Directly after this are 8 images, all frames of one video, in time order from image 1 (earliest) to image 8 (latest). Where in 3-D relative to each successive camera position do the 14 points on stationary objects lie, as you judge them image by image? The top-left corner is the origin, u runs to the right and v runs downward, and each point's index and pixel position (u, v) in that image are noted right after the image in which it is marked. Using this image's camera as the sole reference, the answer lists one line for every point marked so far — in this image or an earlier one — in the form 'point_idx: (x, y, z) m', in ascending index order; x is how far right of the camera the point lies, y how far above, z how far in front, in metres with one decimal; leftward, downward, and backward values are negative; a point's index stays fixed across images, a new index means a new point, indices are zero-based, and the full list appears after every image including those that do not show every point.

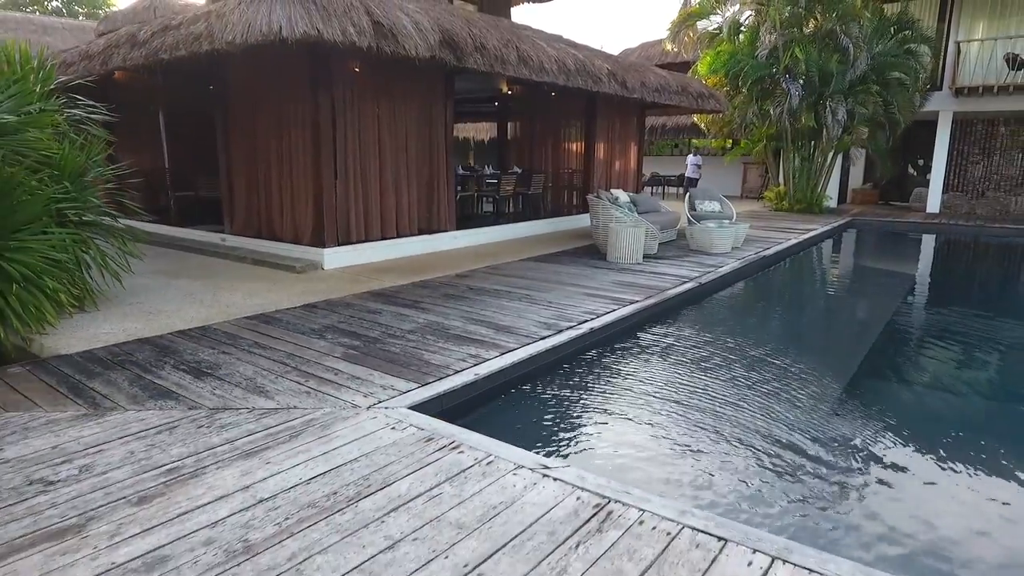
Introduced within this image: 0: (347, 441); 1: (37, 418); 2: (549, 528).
0: (-0.4, -0.4, +2.2) m
1: (-1.3, -0.4, +2.4) m
2: (+0.1, -0.5, +1.7) m
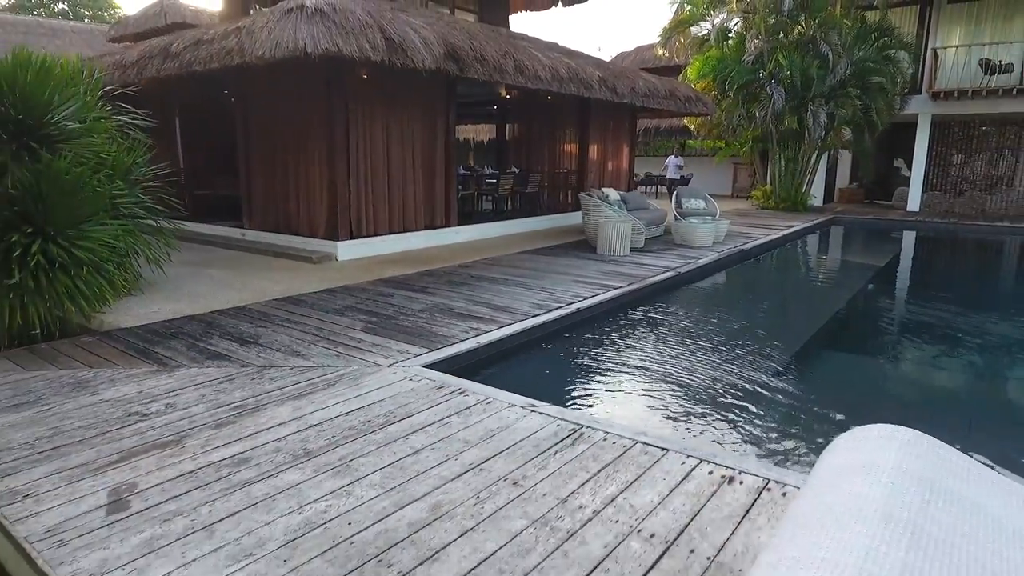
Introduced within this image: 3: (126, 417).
0: (-0.4, -0.3, +2.8) m
1: (-1.3, -0.3, +3.0) m
2: (+0.1, -0.4, +2.3) m
3: (-1.1, -0.4, +2.5) m
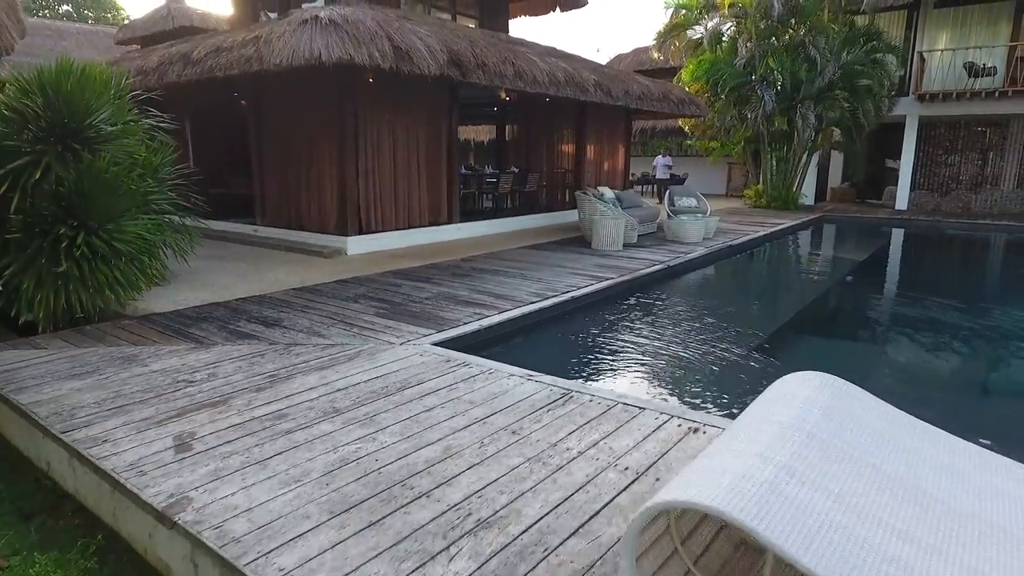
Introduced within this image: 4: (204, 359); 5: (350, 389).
0: (-0.4, -0.3, +3.2) m
1: (-1.3, -0.2, +3.4) m
2: (0.0, -0.3, +2.6) m
3: (-1.1, -0.3, +2.9) m
4: (-1.1, -0.2, +3.2) m
5: (-0.5, -0.3, +2.8) m
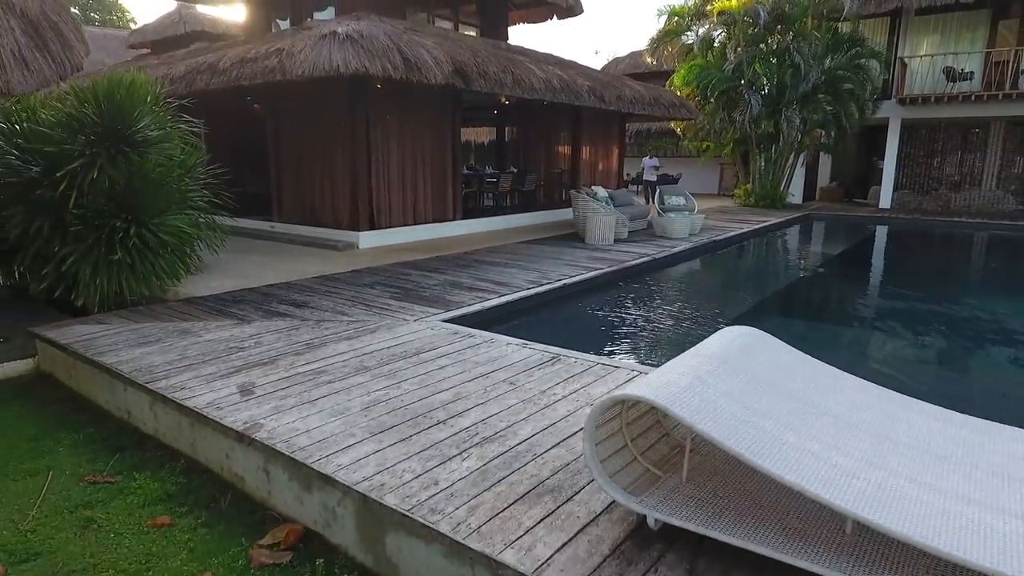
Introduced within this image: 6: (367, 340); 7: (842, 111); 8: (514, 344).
0: (-0.4, -0.2, +3.7) m
1: (-1.3, -0.2, +3.9) m
2: (0.0, -0.3, +3.2) m
3: (-1.1, -0.2, +3.4) m
4: (-1.1, -0.2, +3.7) m
5: (-0.5, -0.2, +3.3) m
6: (-0.6, -0.2, +3.6) m
7: (+4.4, +2.4, +12.1) m
8: (0.0, -0.2, +3.5) m
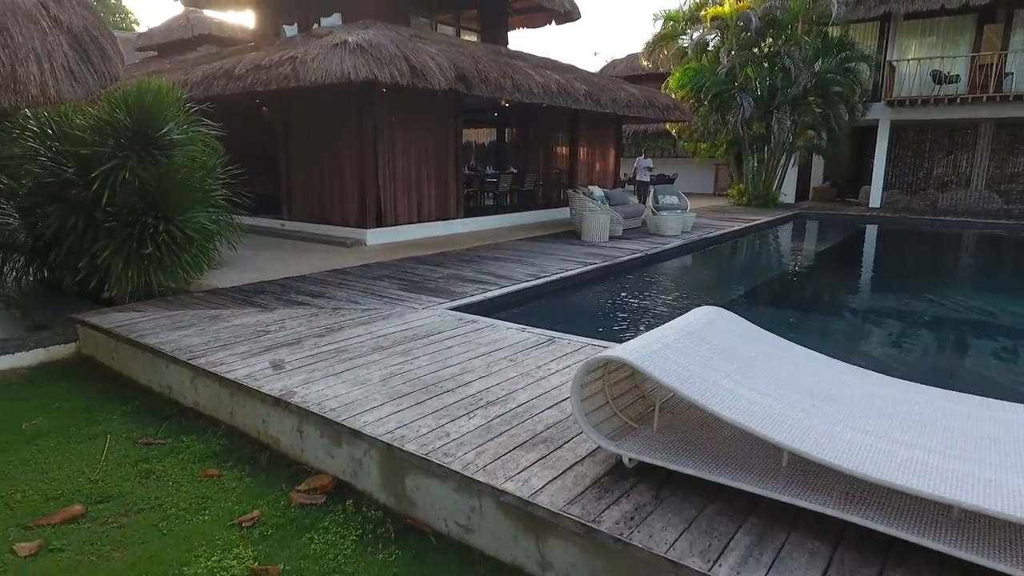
0: (-0.4, -0.1, +4.1) m
1: (-1.3, -0.1, +4.3) m
2: (0.0, -0.2, +3.6) m
3: (-1.1, -0.2, +3.8) m
4: (-1.1, -0.1, +4.1) m
5: (-0.5, -0.2, +3.7) m
6: (-0.6, -0.2, +3.9) m
7: (+4.4, +2.4, +12.4) m
8: (0.0, -0.2, +3.9) m
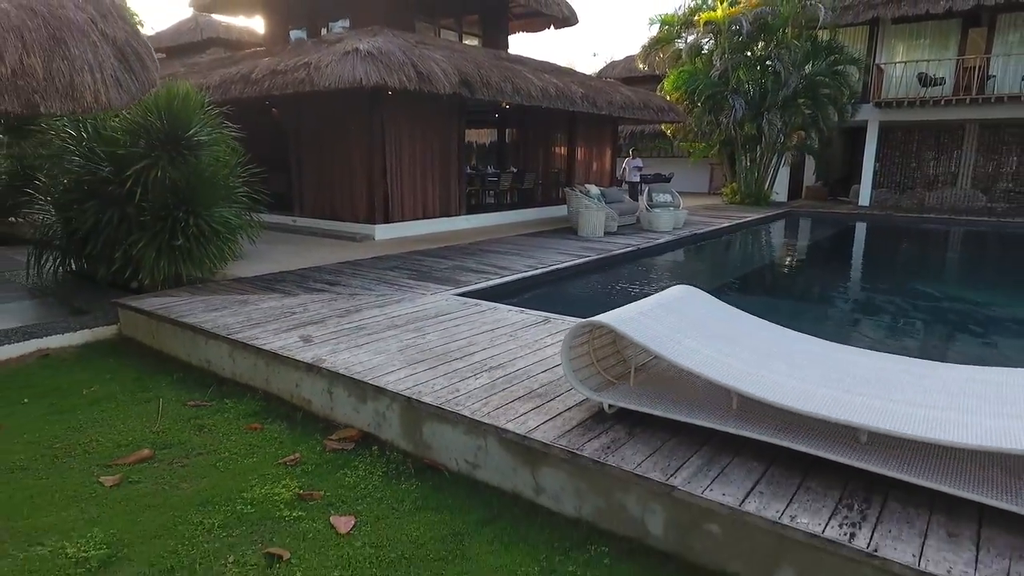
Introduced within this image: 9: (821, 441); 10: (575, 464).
0: (-0.4, -0.1, +4.5) m
1: (-1.3, 0.0, +4.7) m
2: (0.0, -0.2, +4.0) m
3: (-1.1, -0.1, +4.2) m
4: (-1.1, -0.1, +4.6) m
5: (-0.5, -0.1, +4.1) m
6: (-0.6, -0.1, +4.4) m
7: (+4.4, +2.5, +12.9) m
8: (0.0, -0.1, +4.3) m
9: (+0.7, -0.4, +2.1) m
10: (+0.2, -0.4, +2.2) m
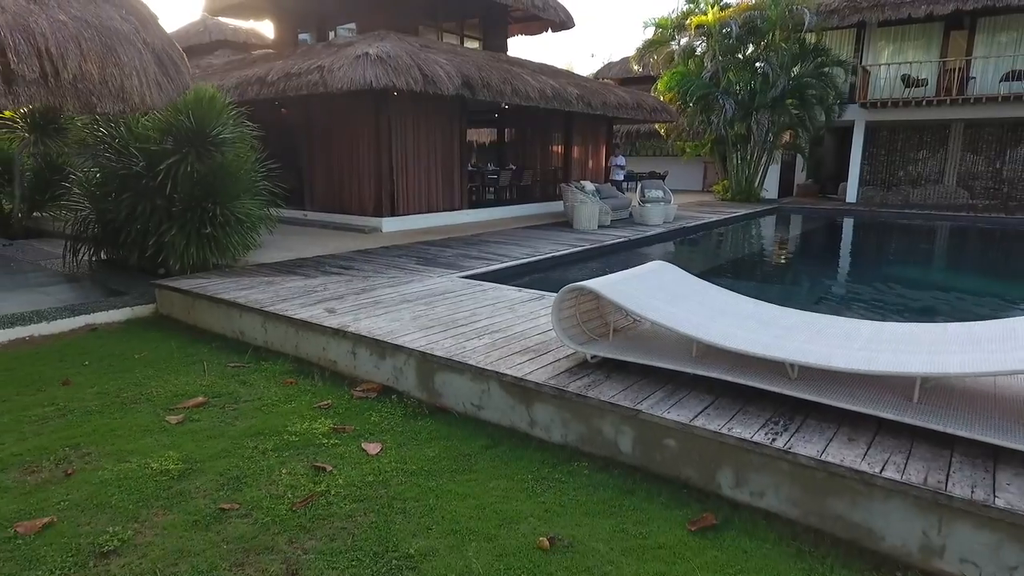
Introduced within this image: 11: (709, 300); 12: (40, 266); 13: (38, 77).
0: (-0.4, 0.0, +5.0) m
1: (-1.3, +0.1, +5.2) m
2: (0.0, -0.1, +4.5) m
3: (-1.1, 0.0, +4.7) m
4: (-1.1, 0.0, +5.1) m
5: (-0.5, 0.0, +4.7) m
6: (-0.6, 0.0, +4.9) m
7: (+4.4, +2.6, +13.4) m
8: (0.0, 0.0, +4.8) m
9: (+0.7, -0.3, +2.6) m
10: (+0.2, -0.3, +2.7) m
11: (+0.7, -0.1, +3.4) m
12: (-3.6, +0.2, +6.9) m
13: (-2.1, +0.9, +4.0) m
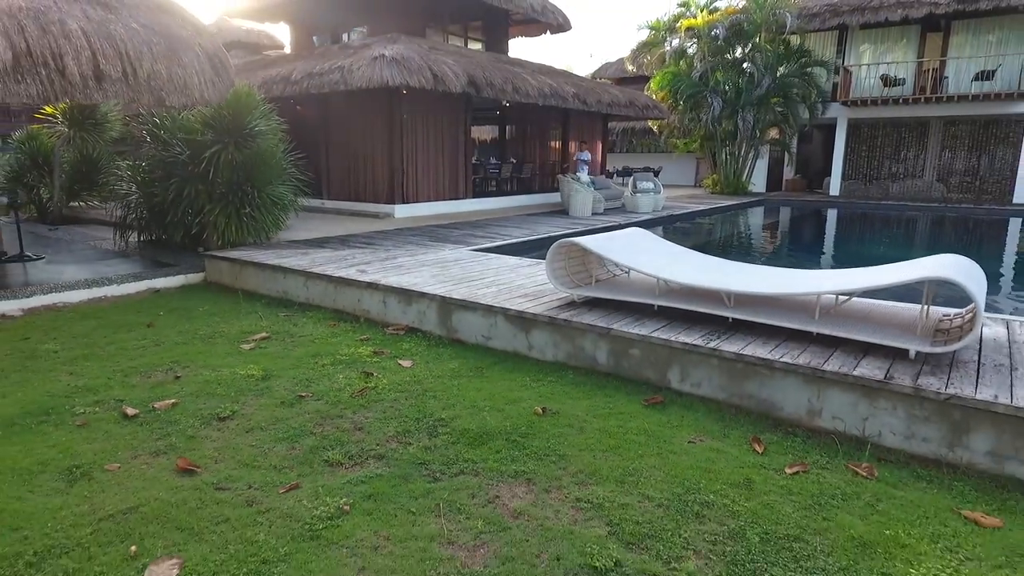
0: (-0.4, +0.2, +5.8) m
1: (-1.3, +0.2, +6.0) m
2: (0.0, +0.1, +5.3) m
3: (-1.1, +0.2, +5.5) m
4: (-1.1, +0.2, +5.9) m
5: (-0.5, +0.2, +5.5) m
6: (-0.6, +0.2, +5.7) m
7: (+4.4, +2.8, +14.2) m
8: (0.0, +0.2, +5.6) m
9: (+0.7, -0.1, +3.4) m
10: (+0.2, -0.1, +3.5) m
11: (+0.7, +0.1, +4.2) m
12: (-3.6, +0.4, +7.7) m
13: (-2.1, +1.1, +4.8) m
